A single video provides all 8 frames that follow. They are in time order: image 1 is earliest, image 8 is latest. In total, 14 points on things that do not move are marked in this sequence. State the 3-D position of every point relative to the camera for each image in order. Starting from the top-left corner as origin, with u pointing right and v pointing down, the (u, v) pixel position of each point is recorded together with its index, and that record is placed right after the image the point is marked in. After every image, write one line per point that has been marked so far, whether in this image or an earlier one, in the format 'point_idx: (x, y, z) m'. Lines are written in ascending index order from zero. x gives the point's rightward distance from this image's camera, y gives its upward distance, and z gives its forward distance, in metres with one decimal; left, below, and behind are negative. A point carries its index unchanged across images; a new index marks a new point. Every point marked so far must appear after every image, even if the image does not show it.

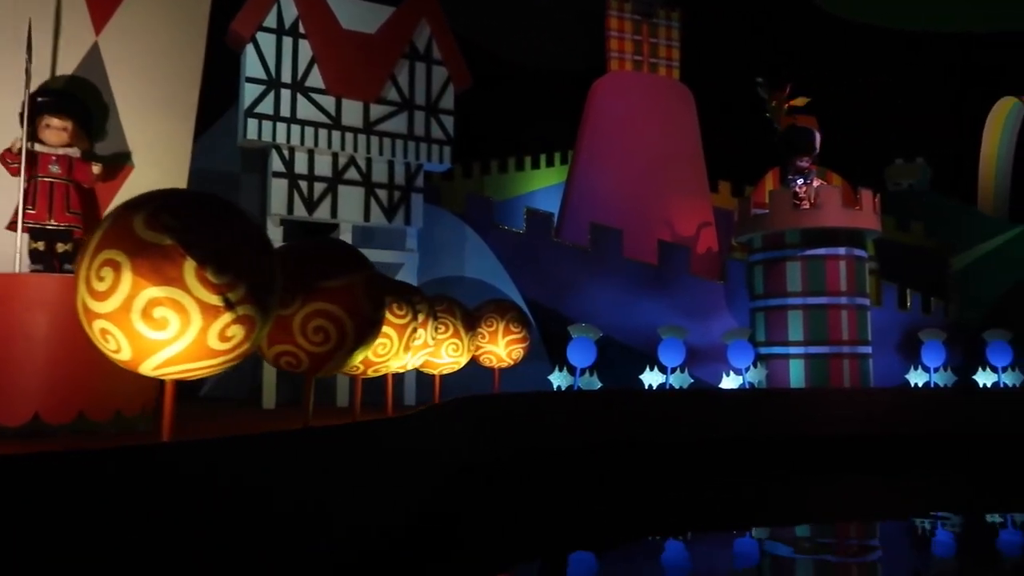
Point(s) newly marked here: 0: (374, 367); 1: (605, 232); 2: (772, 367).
0: (-0.6, -0.3, +3.5) m
1: (+0.9, +0.5, +7.6) m
2: (+2.3, -0.7, +7.2) m
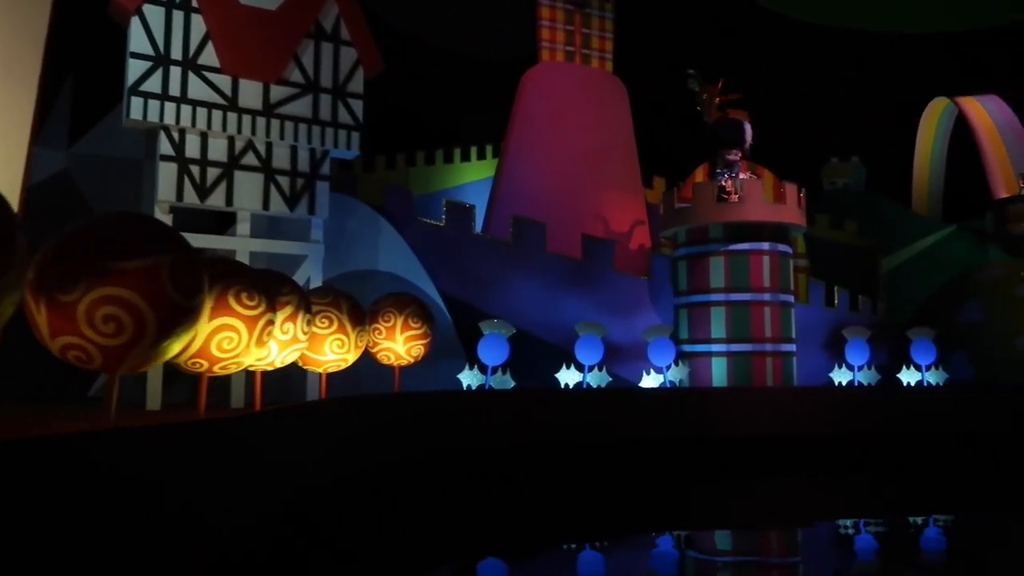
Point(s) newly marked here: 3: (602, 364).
0: (-1.1, -0.3, +3.1) m
1: (+0.1, +0.6, +7.3) m
2: (+1.6, -0.7, +7.0) m
3: (+0.8, -0.7, +7.2) m
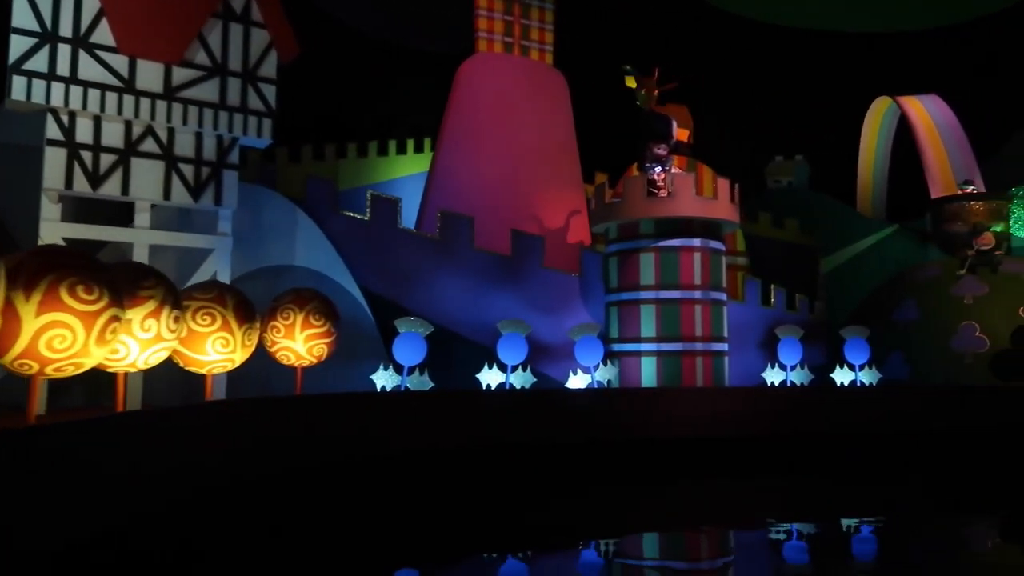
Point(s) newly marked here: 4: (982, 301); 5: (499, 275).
0: (-1.6, -0.3, +2.8) m
1: (-0.5, +0.6, +7.0) m
2: (+0.9, -0.6, +6.8) m
3: (+0.1, -0.7, +7.0) m
4: (+4.9, -0.1, +8.4) m
5: (-0.1, +0.1, +7.2) m
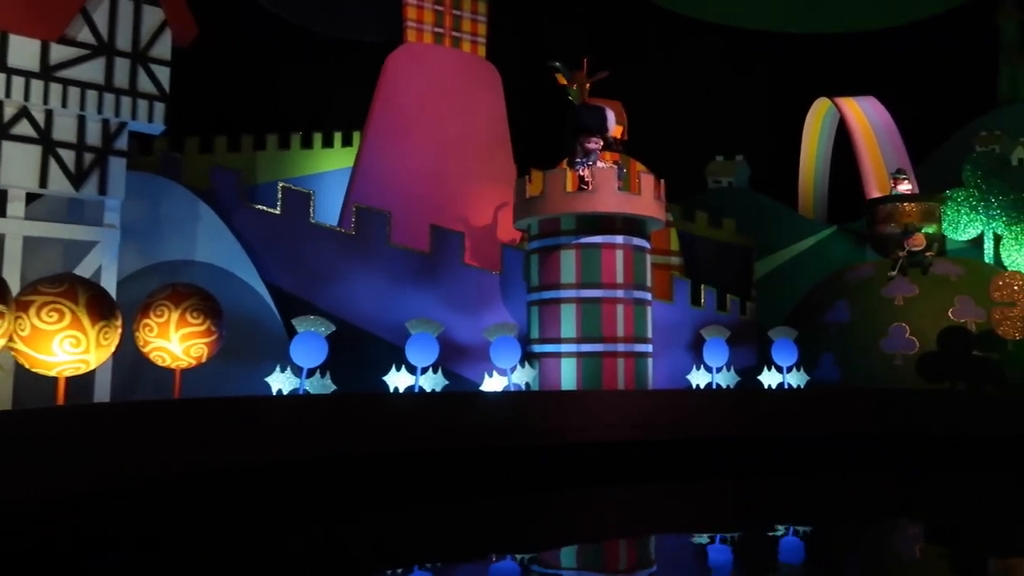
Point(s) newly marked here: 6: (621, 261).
0: (-2.0, -0.2, +2.4) m
1: (-1.2, +0.6, +6.7) m
2: (+0.2, -0.6, +6.5) m
3: (-0.6, -0.6, +6.7) m
4: (+4.1, -0.1, +8.4) m
5: (-0.8, +0.1, +6.8) m
6: (+0.9, +0.2, +6.4) m
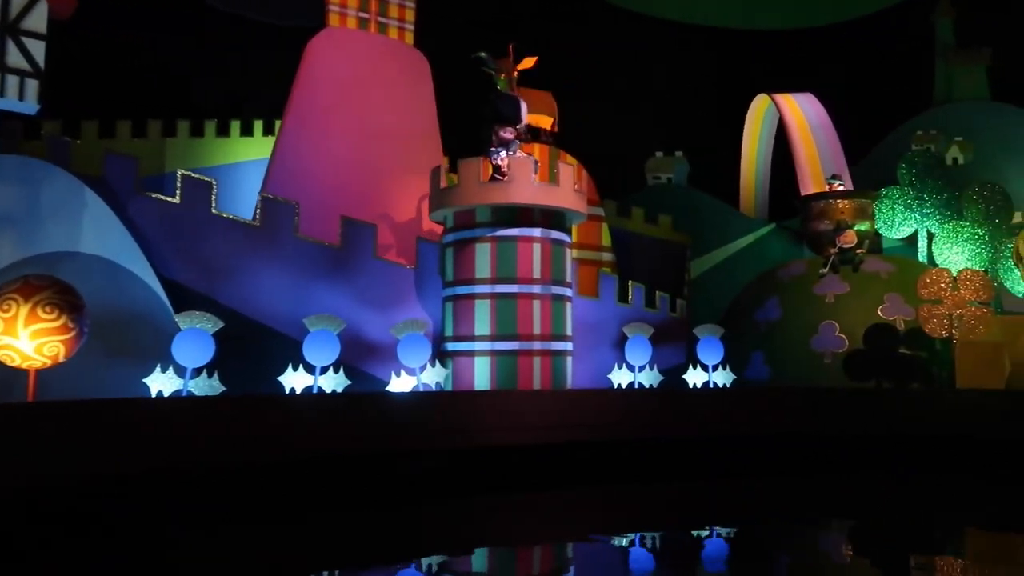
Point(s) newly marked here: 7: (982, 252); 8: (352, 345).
0: (-2.5, -0.2, +2.0) m
1: (-1.9, +0.7, +6.3) m
2: (-0.4, -0.6, +6.2) m
3: (-1.3, -0.6, +6.3) m
4: (+3.4, -0.1, +8.3) m
5: (-1.5, +0.2, +6.5) m
6: (+0.2, +0.3, +6.1) m
7: (+5.2, +0.4, +8.9) m
8: (-1.3, -0.5, +6.4) m
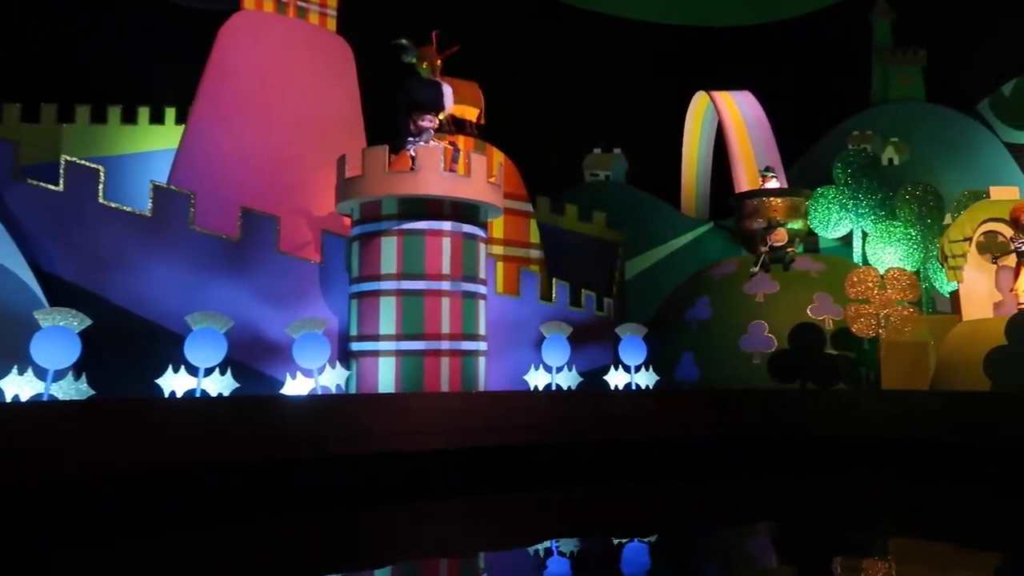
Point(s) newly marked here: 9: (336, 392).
0: (-2.9, -0.2, +1.5) m
1: (-2.5, +0.7, +5.9) m
2: (-1.1, -0.6, +5.8) m
3: (-1.9, -0.6, +5.9) m
4: (+2.6, -0.1, +8.1) m
5: (-2.2, +0.2, +6.1) m
6: (-0.5, +0.3, +5.8) m
7: (+4.4, +0.4, +8.8) m
8: (-2.0, -0.4, +6.0) m
9: (-1.3, -0.8, +5.9) m
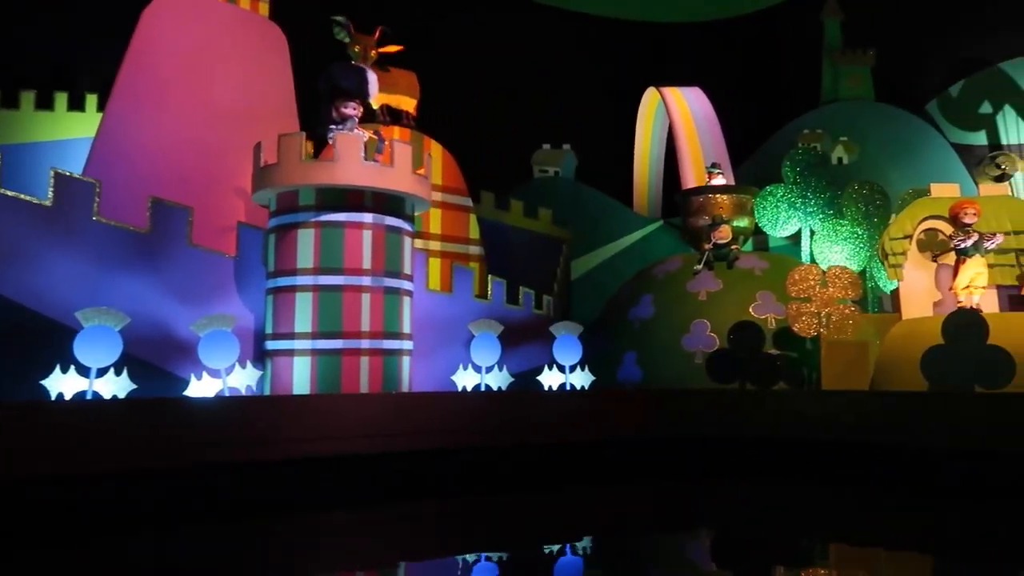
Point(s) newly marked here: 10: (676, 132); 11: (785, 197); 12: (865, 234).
0: (-3.3, -0.1, +1.1) m
1: (-3.1, +0.7, +5.5) m
2: (-1.6, -0.5, +5.5) m
3: (-2.4, -0.5, +5.5) m
4: (+2.0, -0.1, +7.9) m
5: (-2.7, +0.2, +5.7) m
6: (-1.0, +0.3, +5.5) m
7: (+3.8, +0.4, +8.7) m
8: (-2.5, -0.4, +5.6) m
9: (-1.8, -0.7, +5.5) m
10: (+2.1, +2.0, +10.4) m
11: (+3.2, +1.1, +9.4) m
12: (+3.8, +0.6, +8.7) m
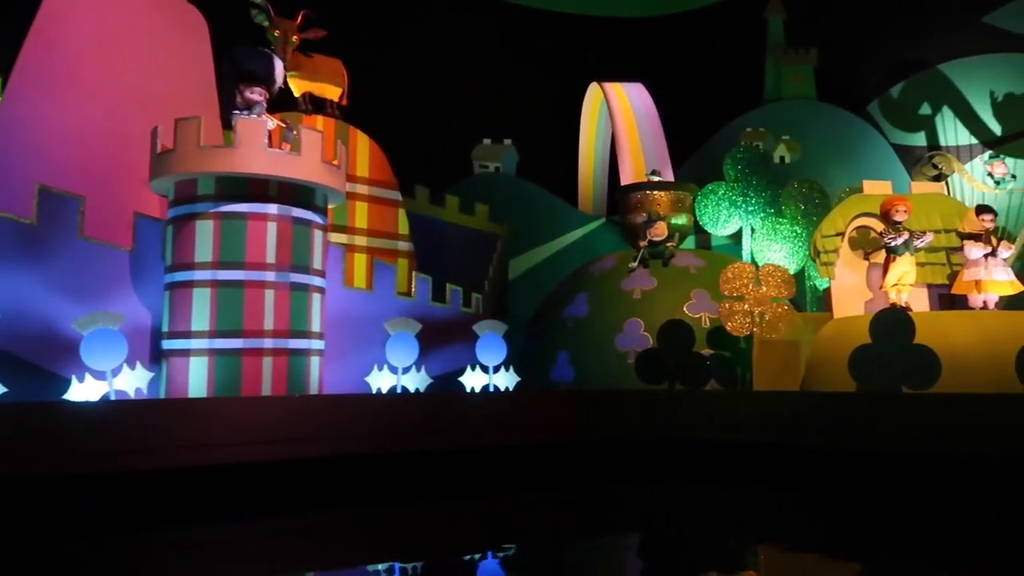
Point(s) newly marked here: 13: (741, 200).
0: (-3.6, -0.1, +0.6) m
1: (-3.6, +0.8, +5.0) m
2: (-2.2, -0.5, +5.1) m
3: (-3.0, -0.5, +5.1) m
4: (+1.3, -0.1, +7.7) m
5: (-3.3, +0.3, +5.2) m
6: (-1.5, +0.3, +5.2) m
7: (+3.0, +0.4, +8.6) m
8: (-3.0, -0.4, +5.2) m
9: (-2.3, -0.7, +5.2) m
10: (+1.3, +2.1, +10.2) m
11: (+2.4, +1.1, +9.3) m
12: (+3.1, +0.6, +8.6) m
13: (+2.5, +1.0, +9.2) m
